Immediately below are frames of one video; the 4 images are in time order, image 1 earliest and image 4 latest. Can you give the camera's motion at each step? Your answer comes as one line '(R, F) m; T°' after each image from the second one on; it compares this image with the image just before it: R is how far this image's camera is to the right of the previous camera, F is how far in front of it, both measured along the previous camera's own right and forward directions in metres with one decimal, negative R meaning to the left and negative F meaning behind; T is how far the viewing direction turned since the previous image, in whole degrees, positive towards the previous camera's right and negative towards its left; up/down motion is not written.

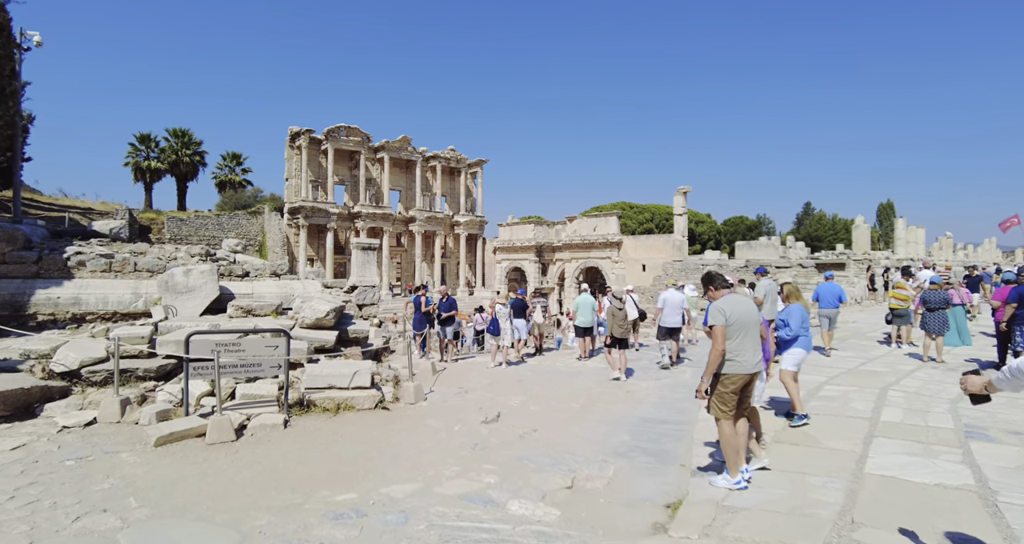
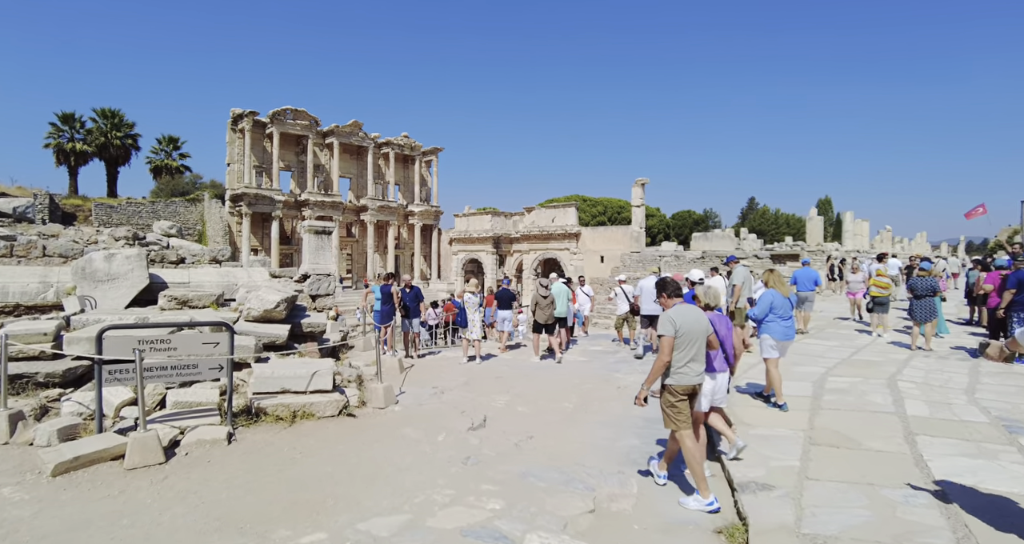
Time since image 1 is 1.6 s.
(-0.4, +0.9) m; +5°
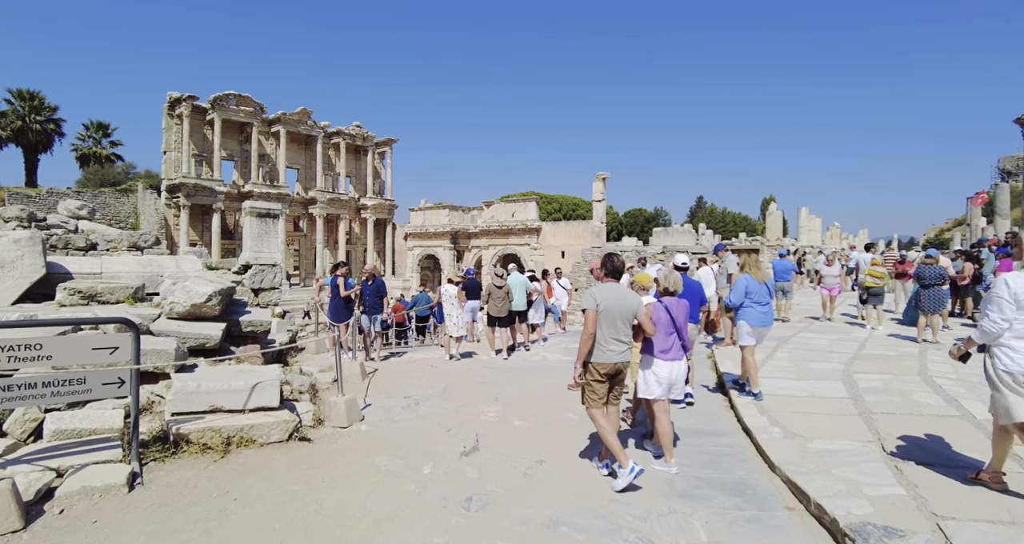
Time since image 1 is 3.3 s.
(-0.4, +1.2) m; +5°
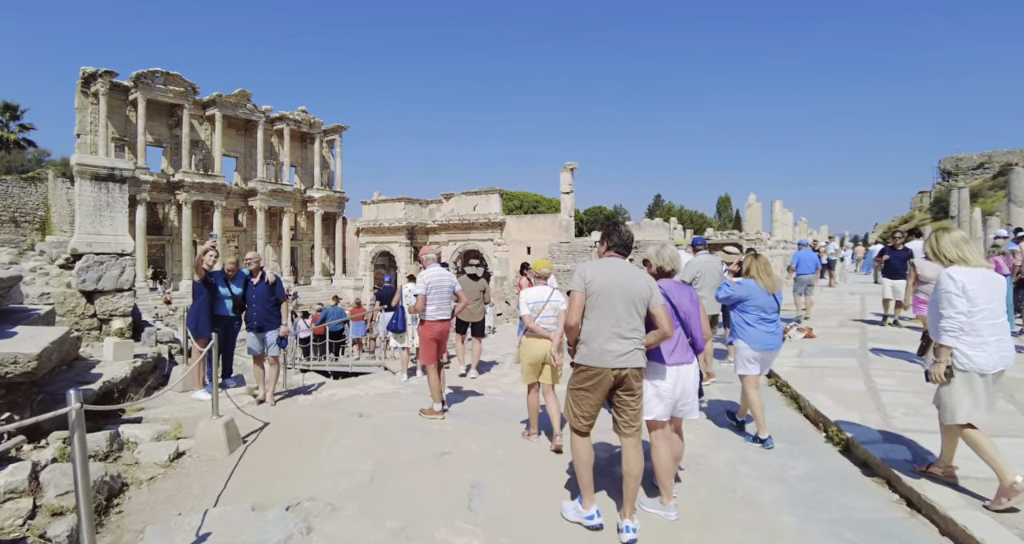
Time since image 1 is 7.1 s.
(-0.2, +3.0) m; +4°
